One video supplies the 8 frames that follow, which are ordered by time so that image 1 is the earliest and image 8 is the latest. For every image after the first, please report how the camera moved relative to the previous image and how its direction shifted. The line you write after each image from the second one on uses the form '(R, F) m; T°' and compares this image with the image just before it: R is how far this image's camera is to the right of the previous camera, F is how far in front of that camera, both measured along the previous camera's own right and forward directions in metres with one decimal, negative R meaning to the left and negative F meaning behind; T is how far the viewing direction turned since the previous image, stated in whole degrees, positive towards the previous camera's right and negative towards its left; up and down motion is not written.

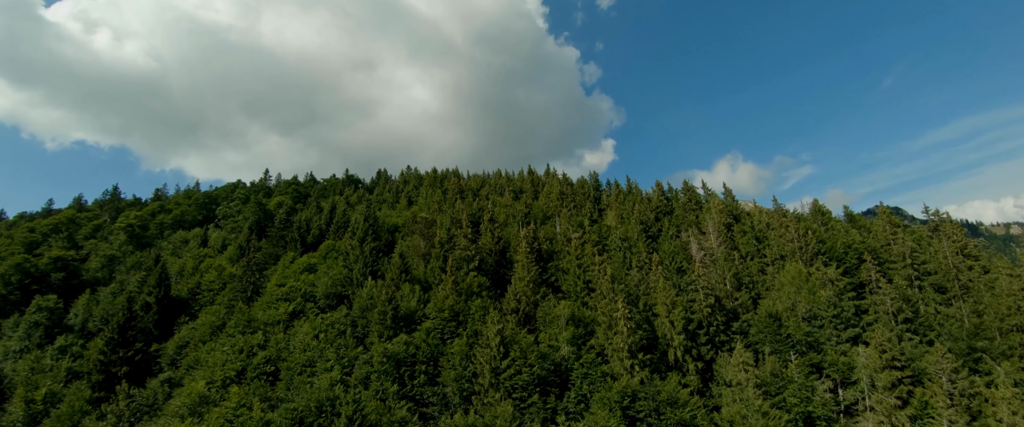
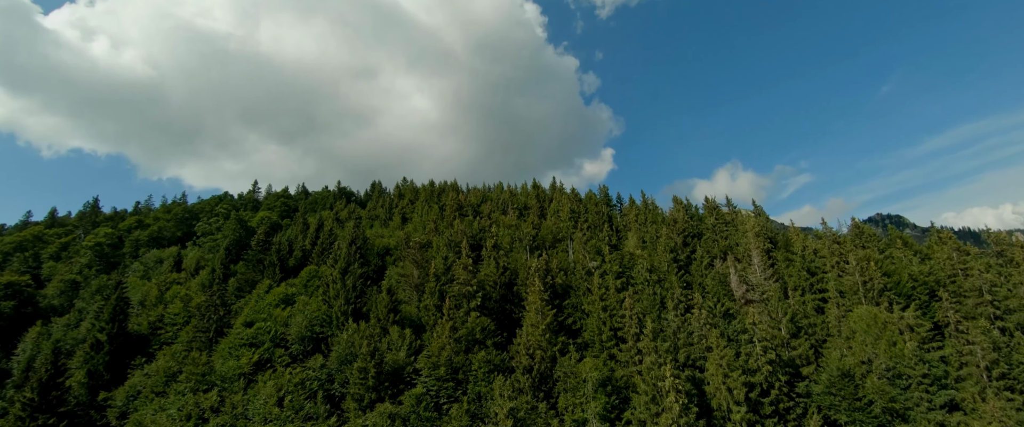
(-1.7, +13.7) m; 0°
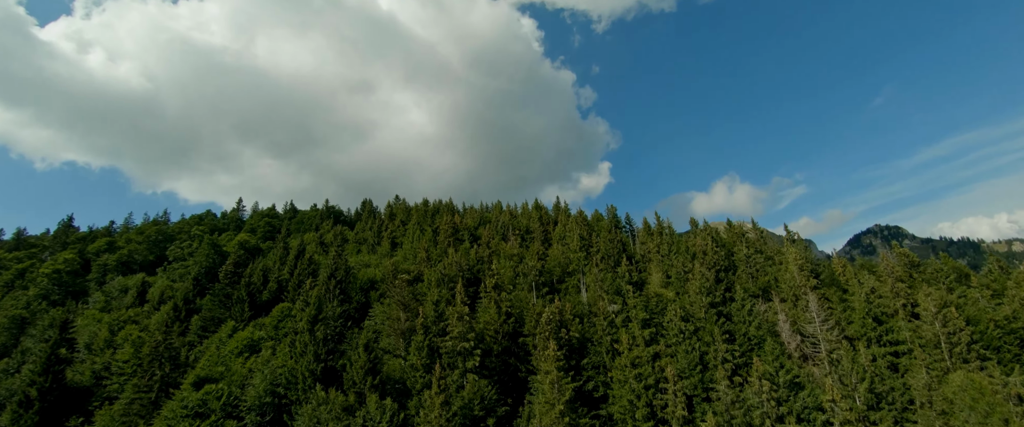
(-1.2, +13.2) m; 0°
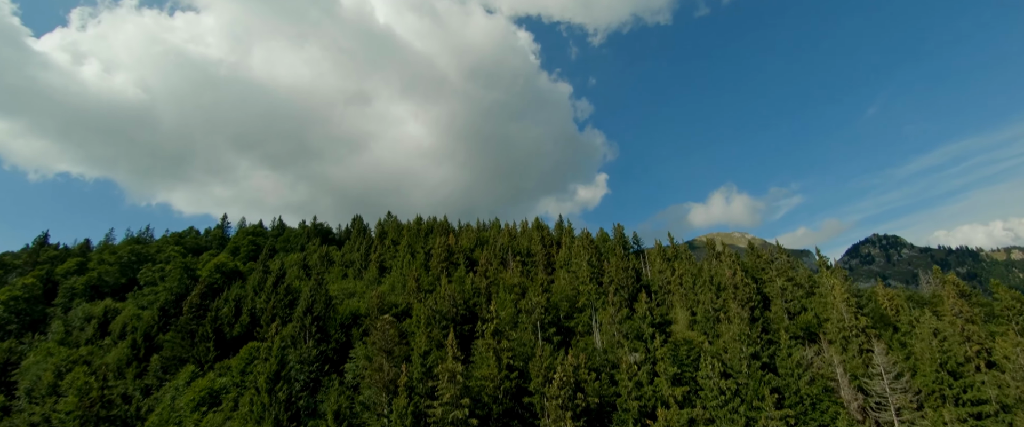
(-0.7, +10.7) m; 0°
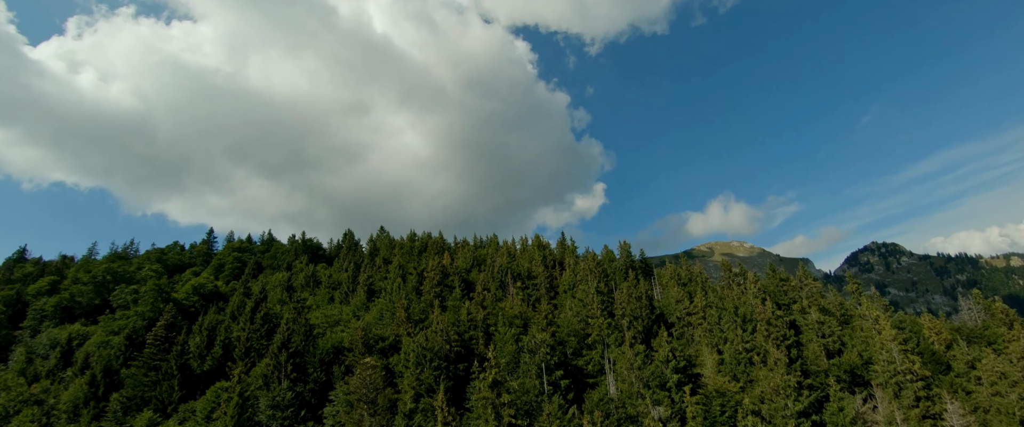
(-0.5, +8.5) m; 0°
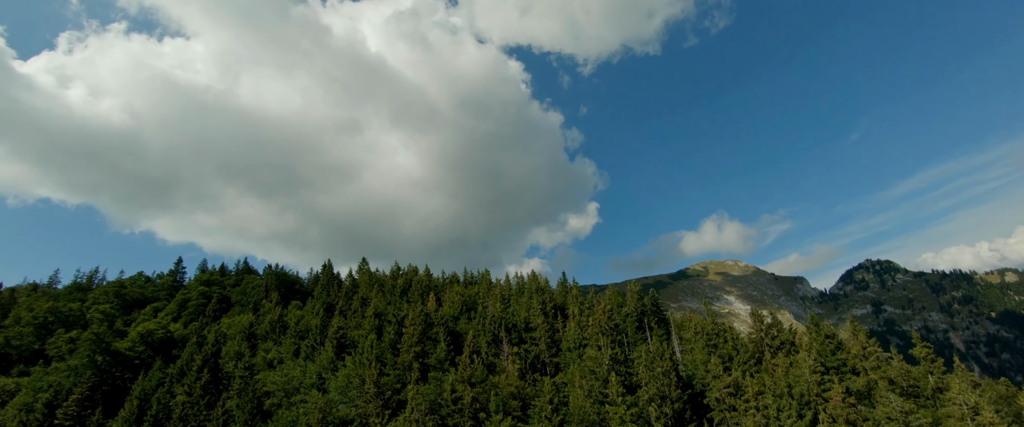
(-0.4, +14.6) m; +1°
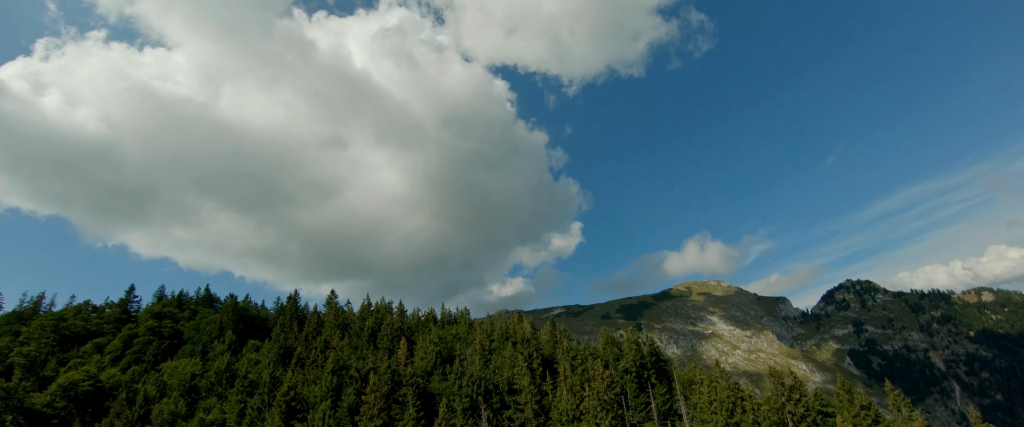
(+0.1, +11.8) m; +2°
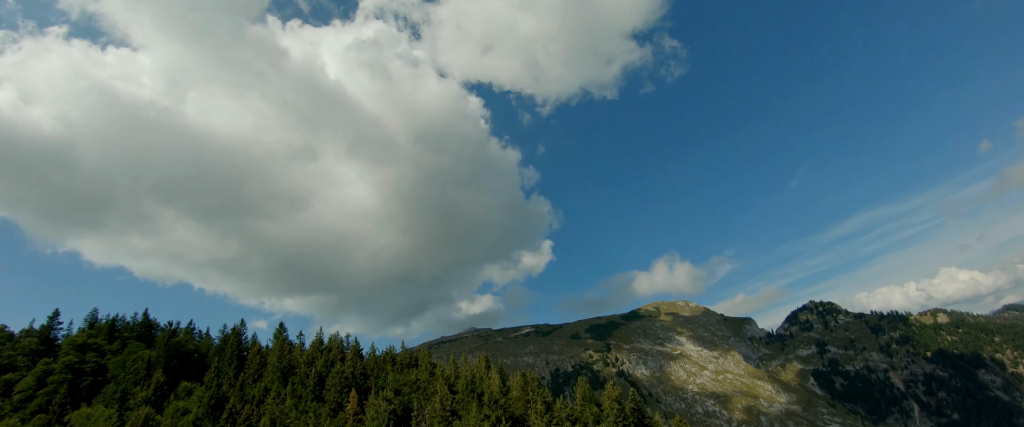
(+0.3, +10.0) m; +3°
